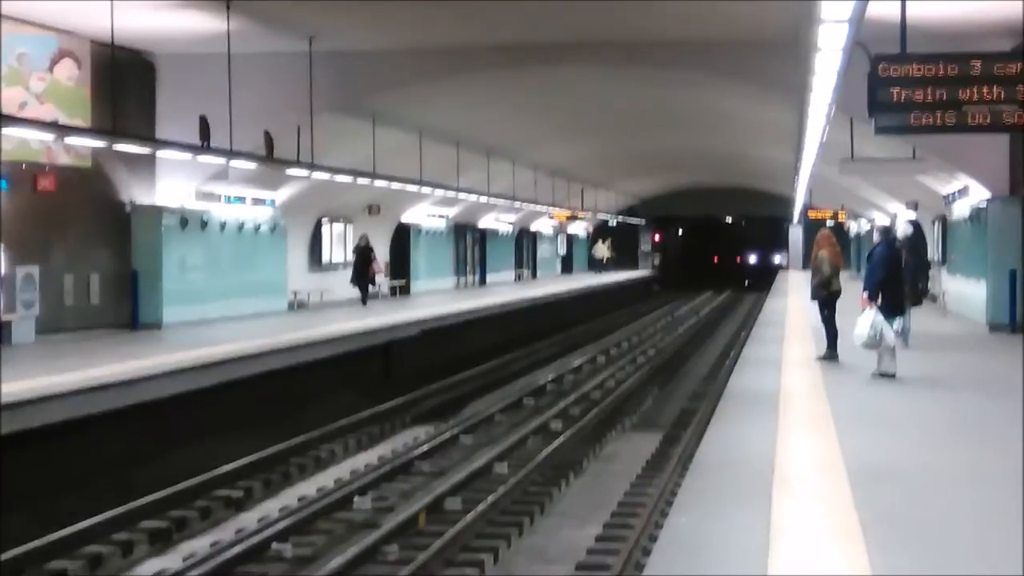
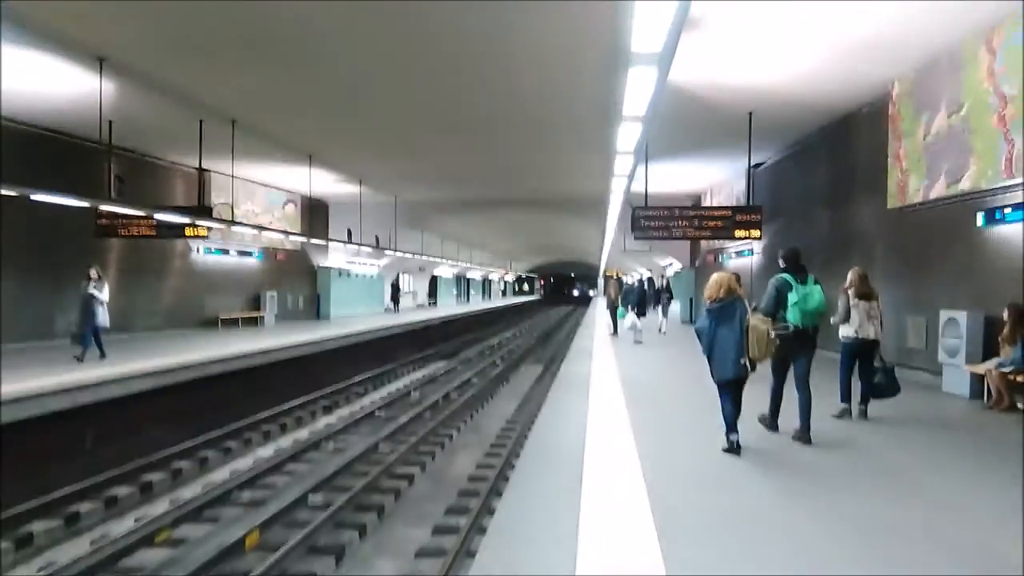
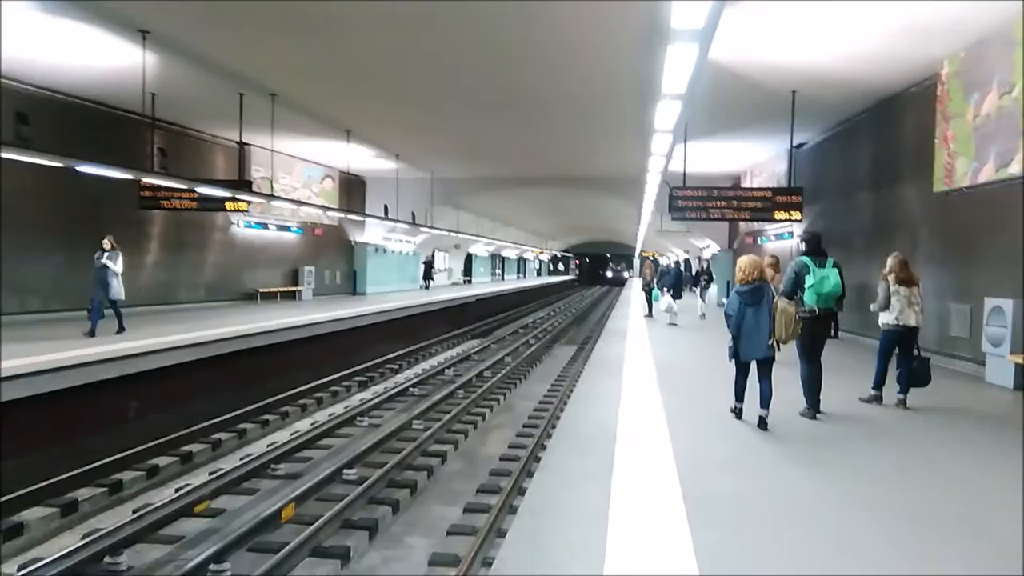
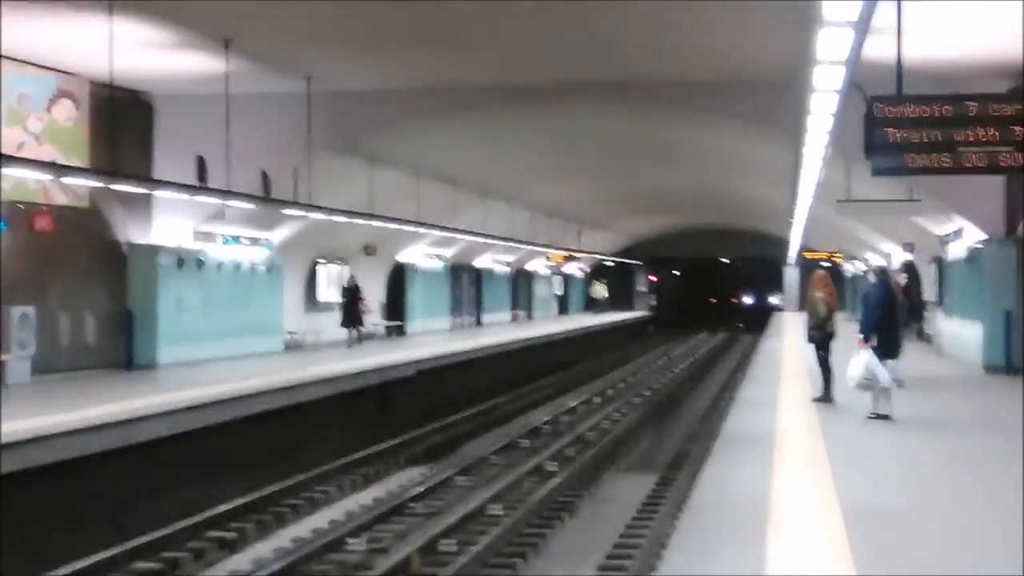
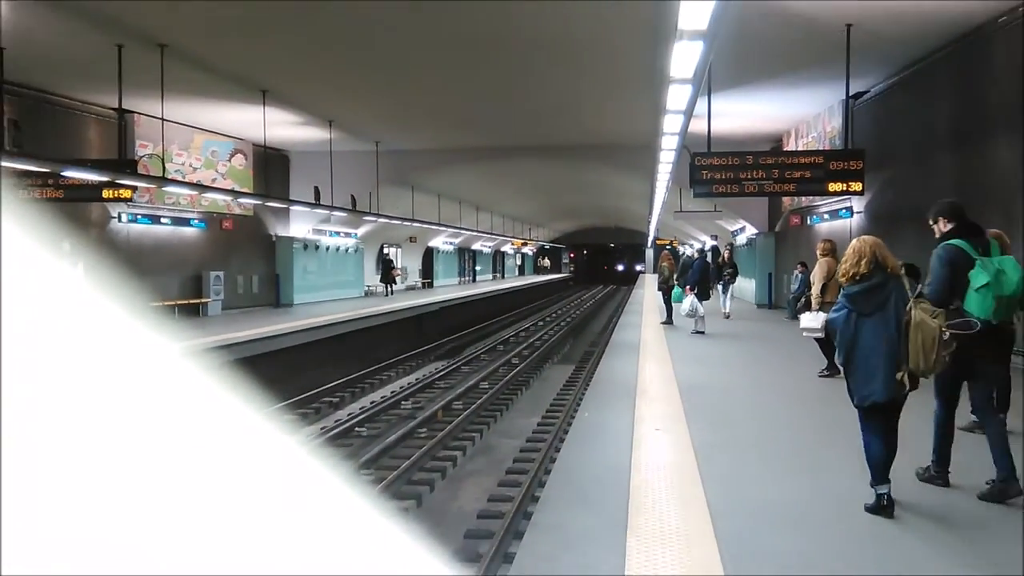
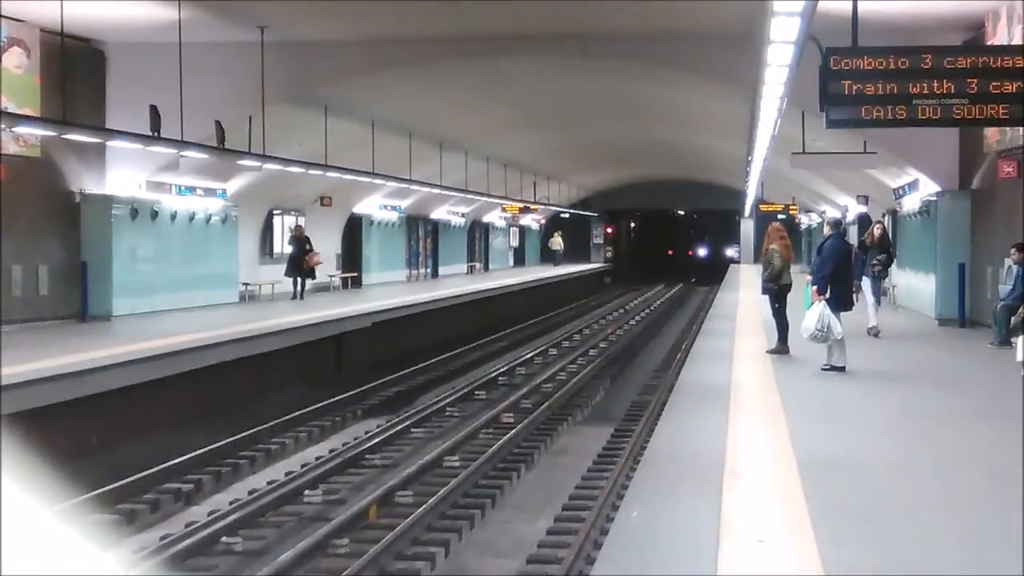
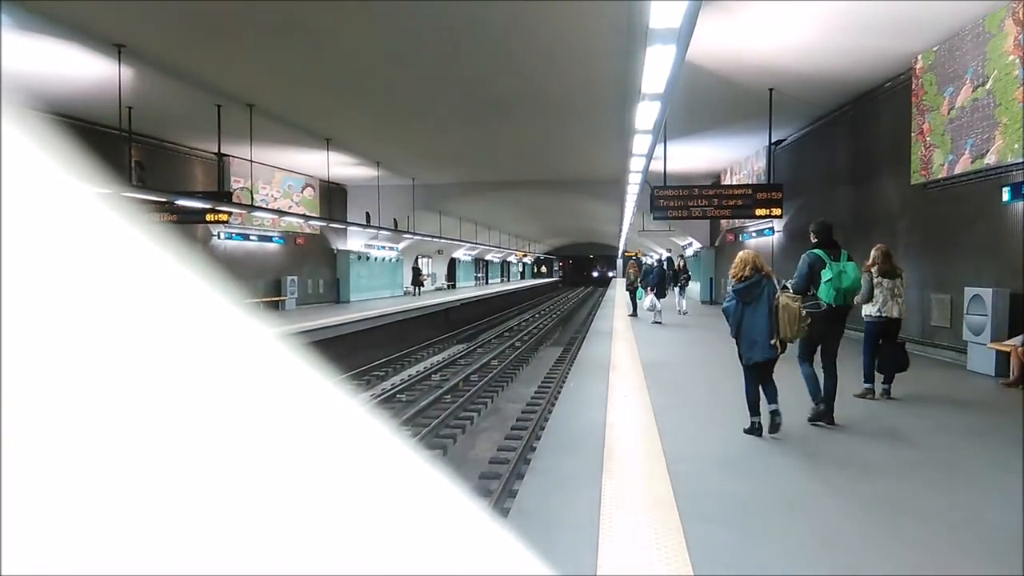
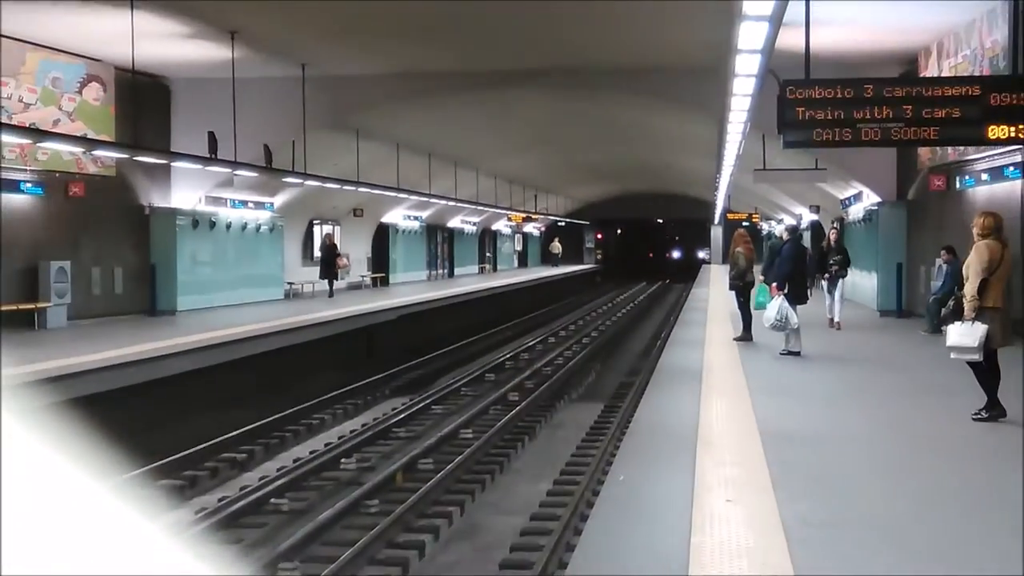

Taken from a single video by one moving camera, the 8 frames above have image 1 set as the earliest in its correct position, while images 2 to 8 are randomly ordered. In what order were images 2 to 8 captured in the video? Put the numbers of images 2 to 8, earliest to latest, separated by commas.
4, 6, 8, 5, 7, 2, 3
